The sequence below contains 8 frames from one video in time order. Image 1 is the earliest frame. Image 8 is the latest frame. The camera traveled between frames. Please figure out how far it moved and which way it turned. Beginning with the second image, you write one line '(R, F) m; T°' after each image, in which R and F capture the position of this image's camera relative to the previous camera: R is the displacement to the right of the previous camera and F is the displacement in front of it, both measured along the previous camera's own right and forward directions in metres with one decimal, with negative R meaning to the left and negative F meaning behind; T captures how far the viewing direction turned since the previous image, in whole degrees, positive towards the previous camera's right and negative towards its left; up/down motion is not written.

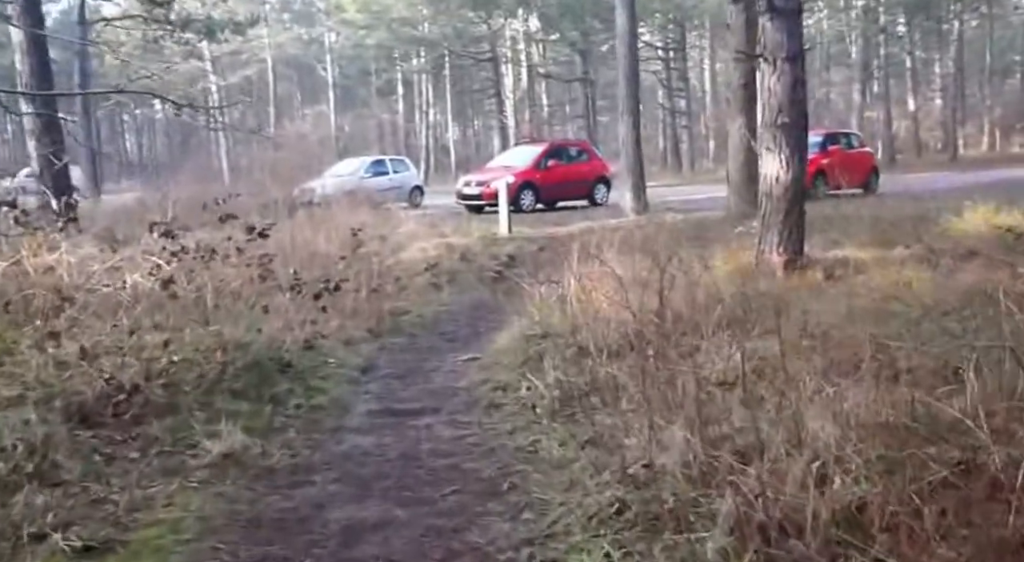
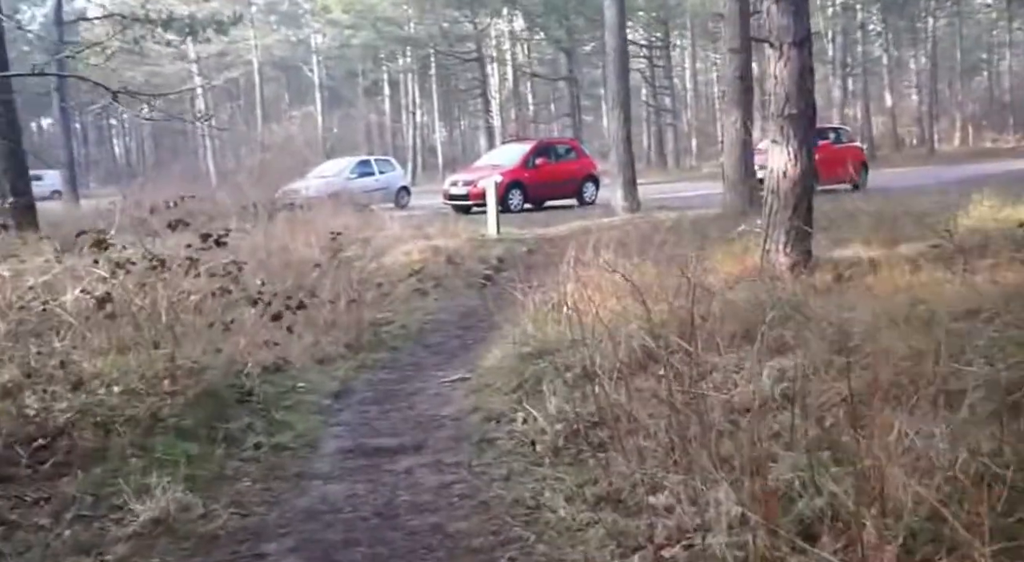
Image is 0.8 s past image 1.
(0.0, +1.0) m; +1°
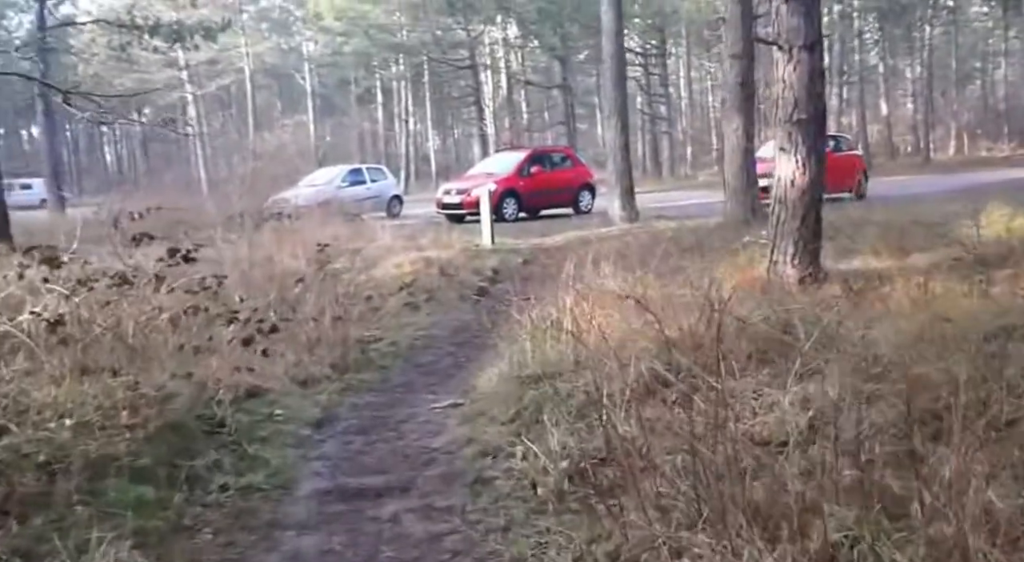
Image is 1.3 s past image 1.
(0.0, +0.7) m; 0°
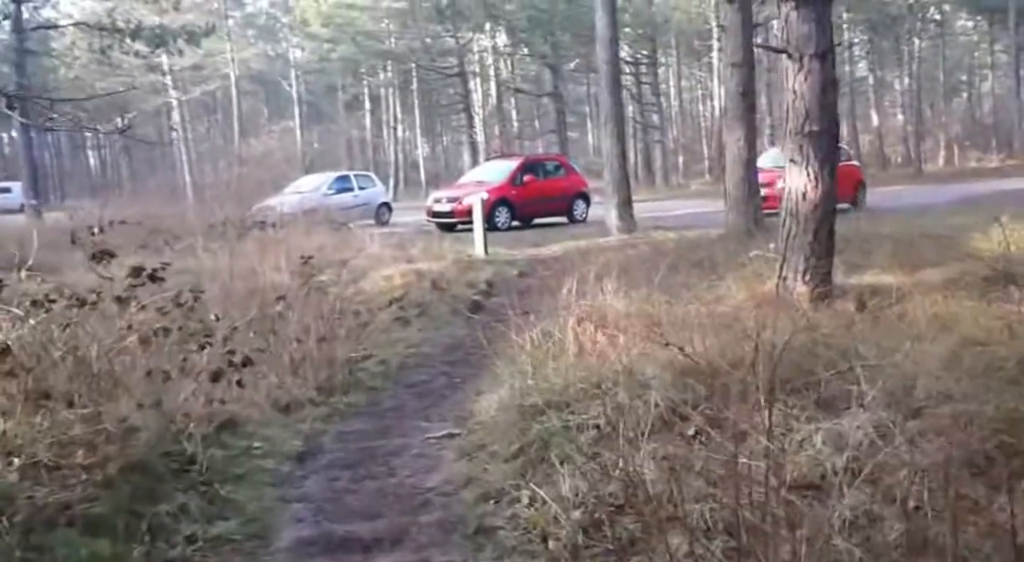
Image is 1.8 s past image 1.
(-0.1, +0.6) m; +1°
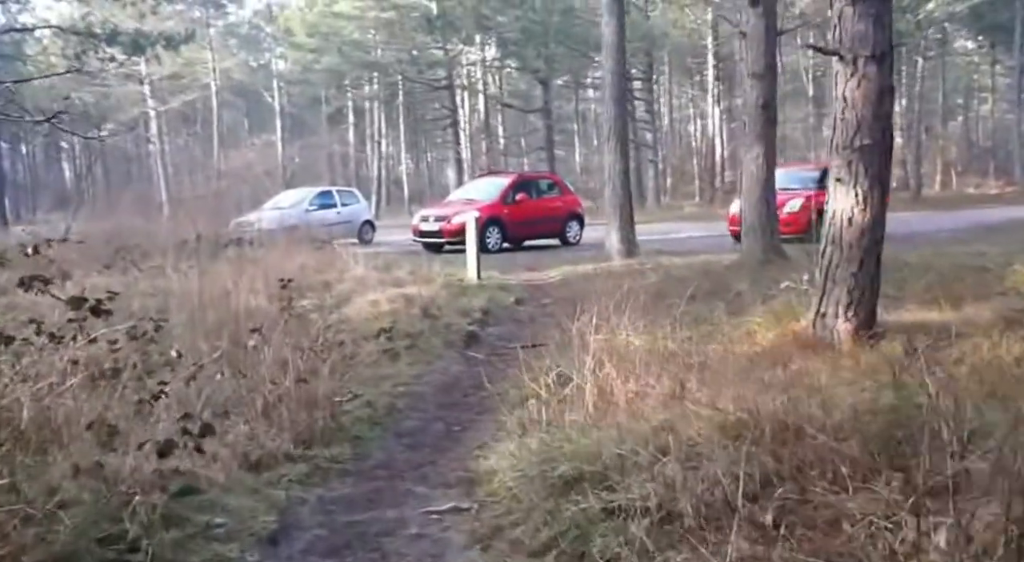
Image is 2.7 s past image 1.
(-0.2, +1.3) m; +1°
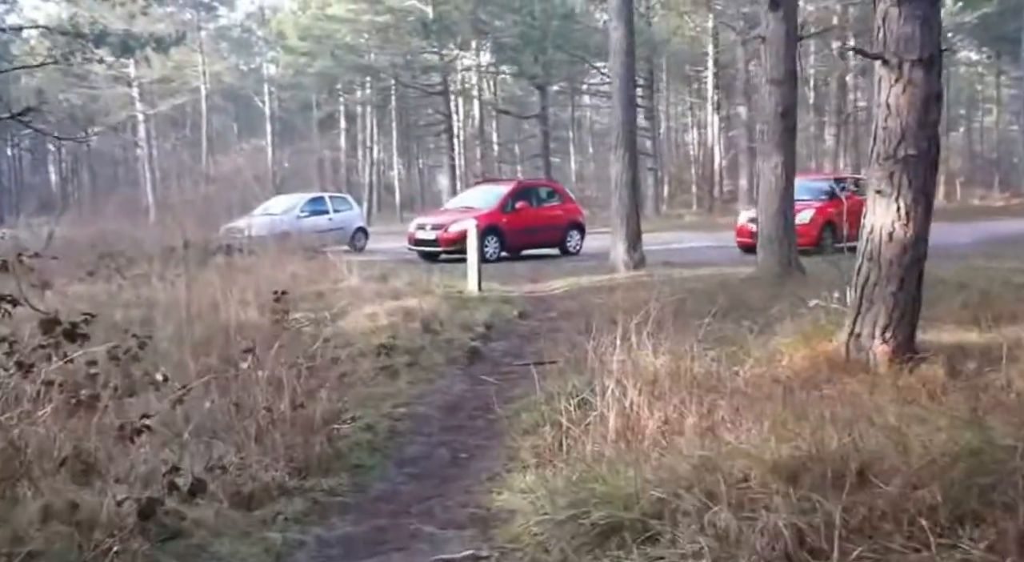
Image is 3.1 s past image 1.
(-0.2, +0.7) m; +1°
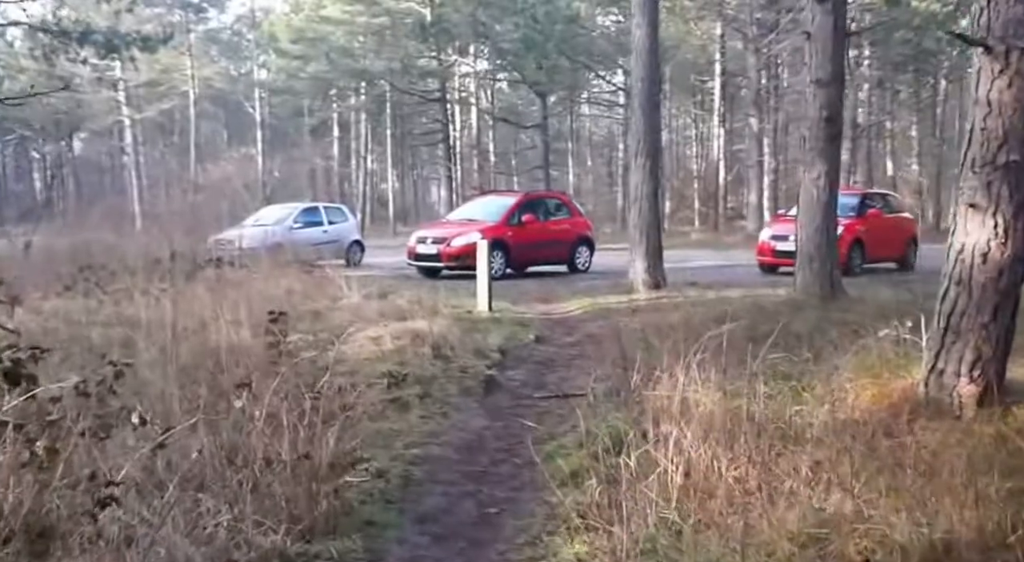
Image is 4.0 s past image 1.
(-0.3, +1.3) m; +1°
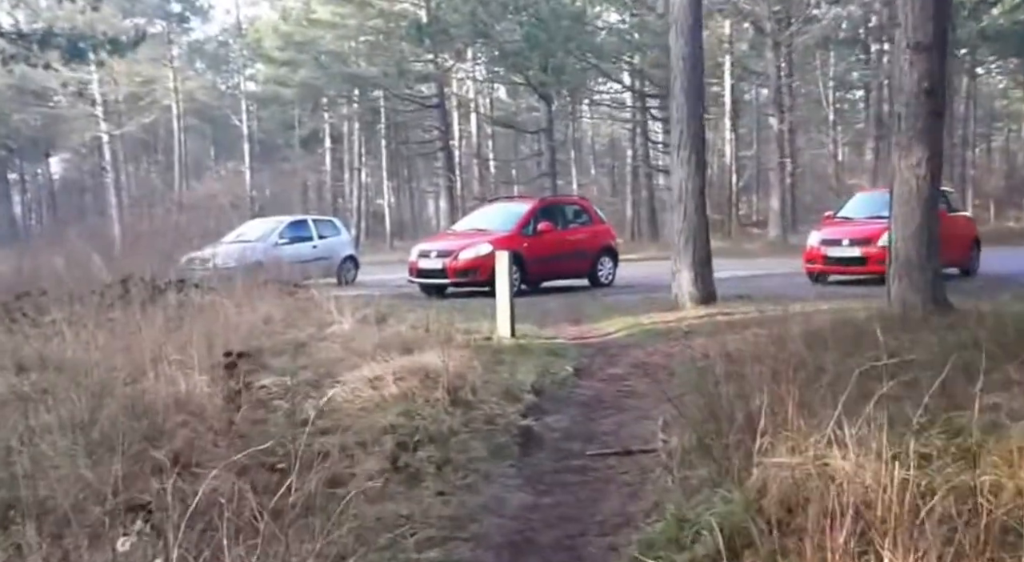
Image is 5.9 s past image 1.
(-0.3, +2.7) m; 0°
